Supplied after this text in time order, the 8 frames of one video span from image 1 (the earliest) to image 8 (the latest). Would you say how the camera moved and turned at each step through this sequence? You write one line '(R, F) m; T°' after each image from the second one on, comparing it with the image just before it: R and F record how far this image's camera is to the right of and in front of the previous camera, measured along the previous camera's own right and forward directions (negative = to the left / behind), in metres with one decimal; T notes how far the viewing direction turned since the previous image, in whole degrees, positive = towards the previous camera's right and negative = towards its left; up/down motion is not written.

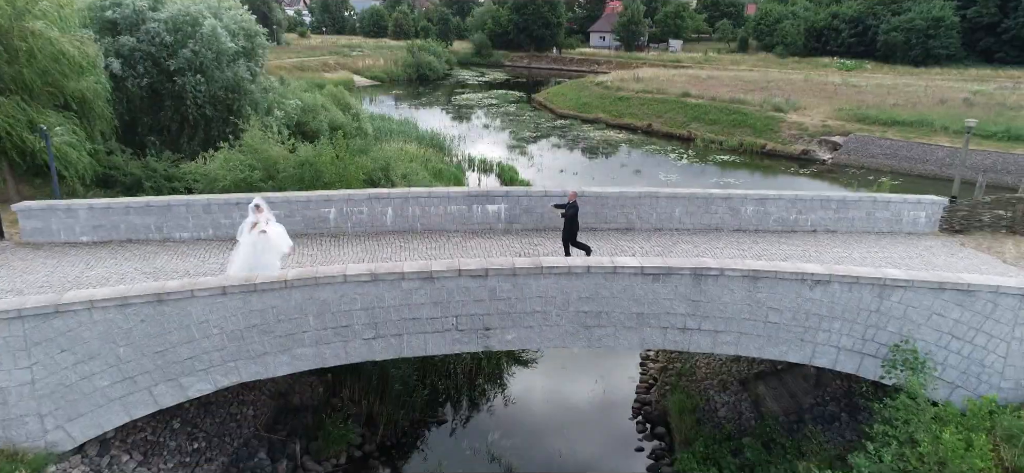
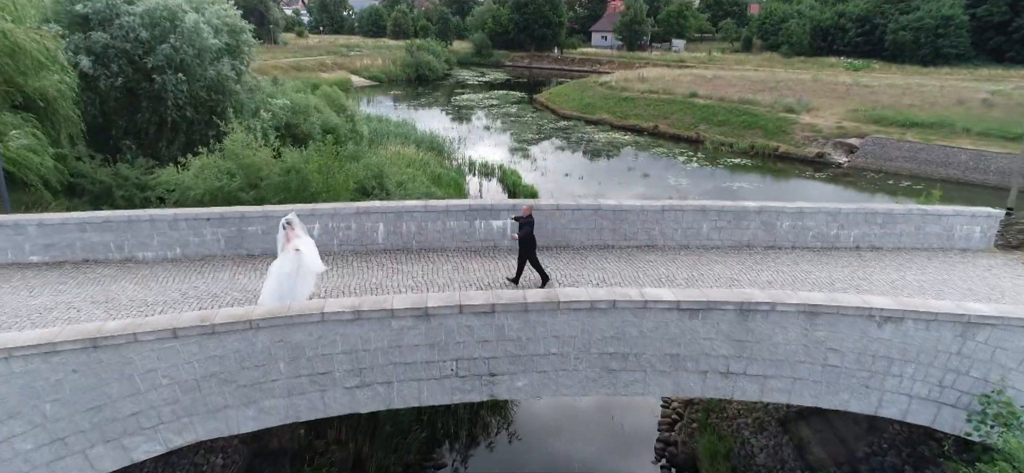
(-0.1, +1.1) m; 0°
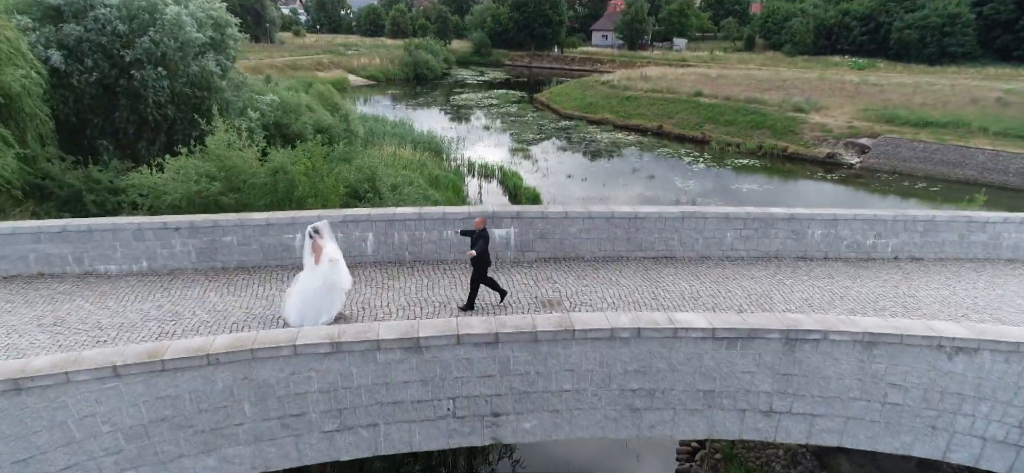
(-0.1, +0.9) m; 0°
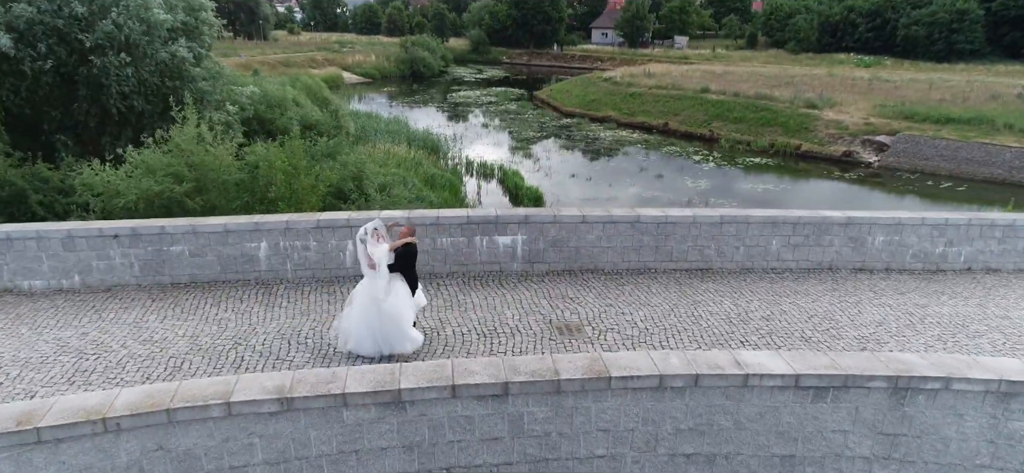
(-0.1, +1.3) m; 0°
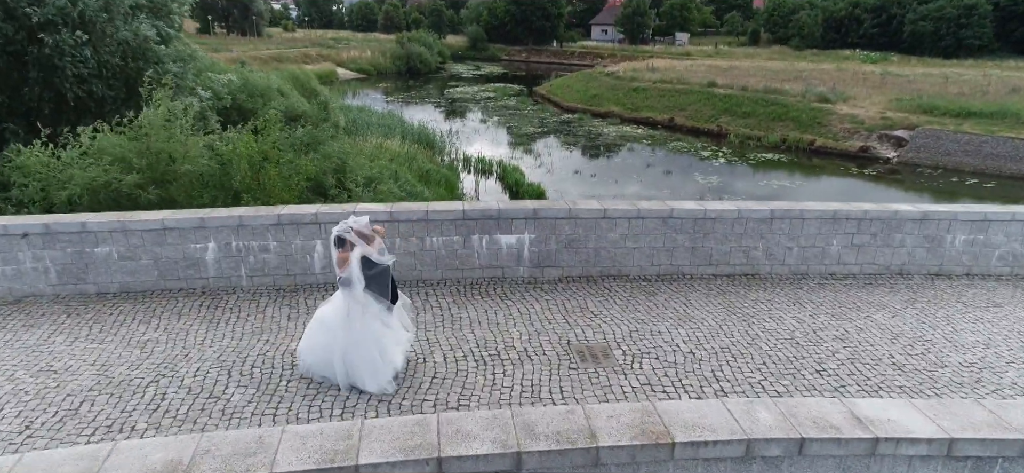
(-0.1, +1.2) m; 0°
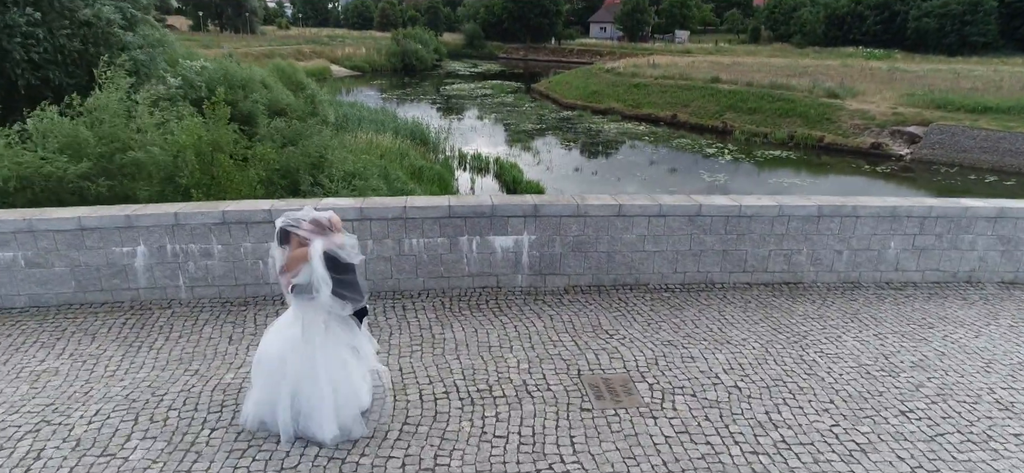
(0.0, +1.0) m; 0°
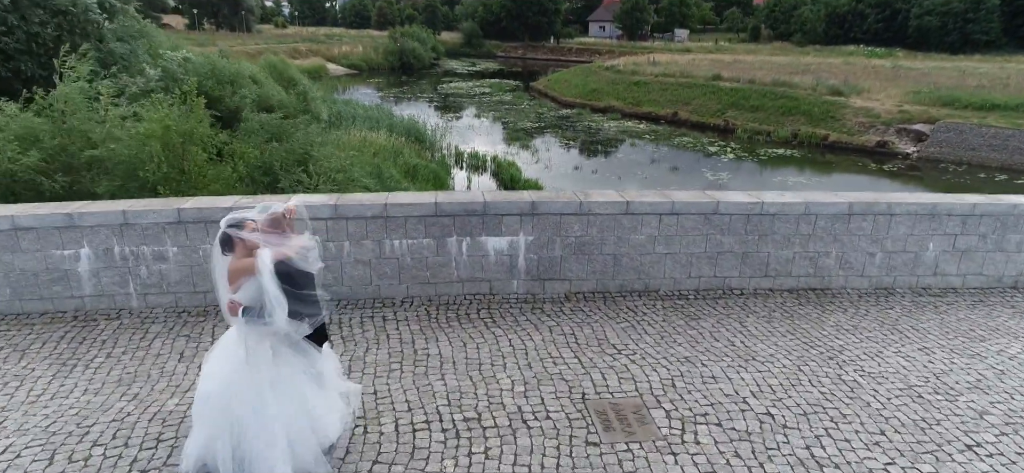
(0.0, +0.5) m; 0°
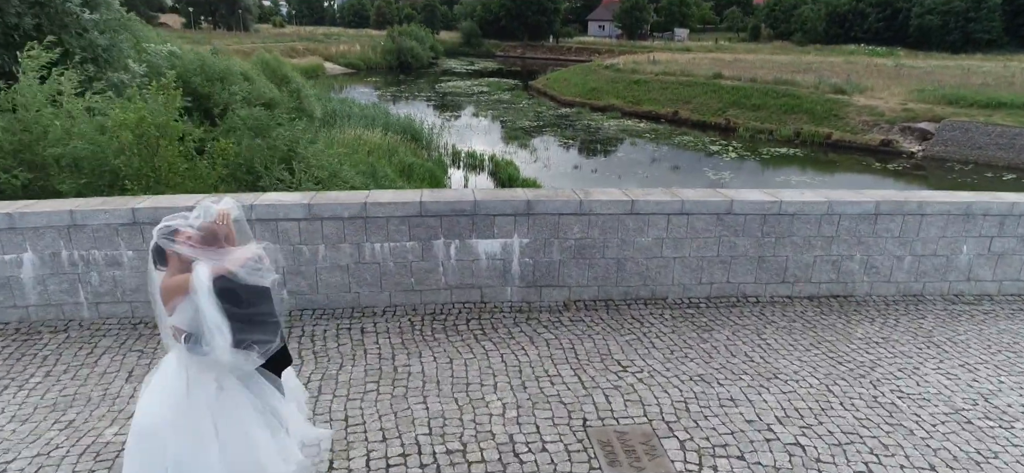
(0.0, +0.4) m; 0°
